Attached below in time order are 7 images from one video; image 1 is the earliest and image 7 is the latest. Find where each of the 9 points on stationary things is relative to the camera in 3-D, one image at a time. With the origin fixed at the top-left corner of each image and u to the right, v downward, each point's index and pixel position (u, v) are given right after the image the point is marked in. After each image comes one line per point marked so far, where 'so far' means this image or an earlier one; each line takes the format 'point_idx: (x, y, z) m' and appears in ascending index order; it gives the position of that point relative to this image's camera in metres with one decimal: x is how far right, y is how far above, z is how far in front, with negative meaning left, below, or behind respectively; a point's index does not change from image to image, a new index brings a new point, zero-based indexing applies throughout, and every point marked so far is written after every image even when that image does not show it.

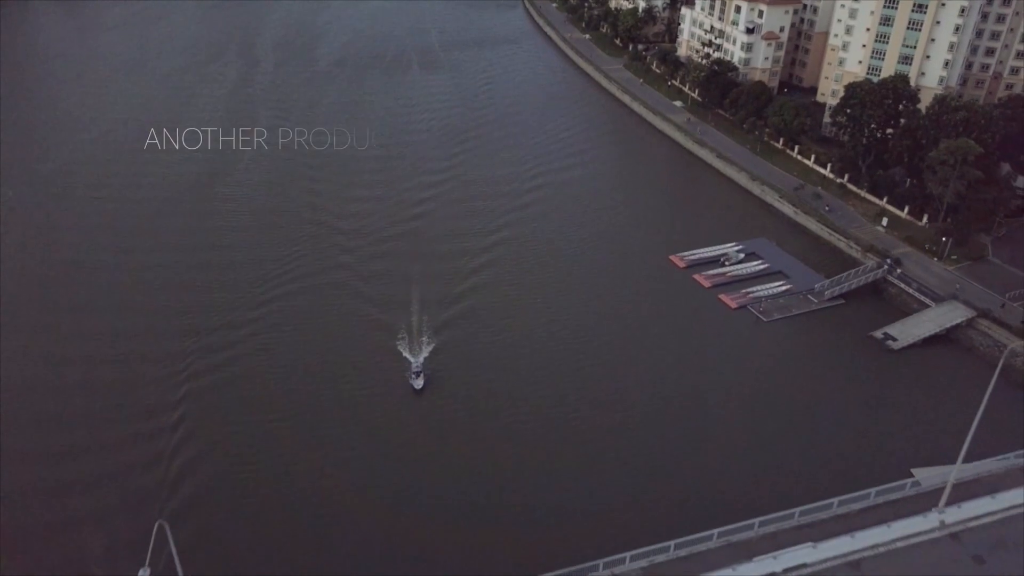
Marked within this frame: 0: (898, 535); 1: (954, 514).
0: (+12.4, -7.8, +18.7) m
1: (+14.6, -7.4, +19.1) m
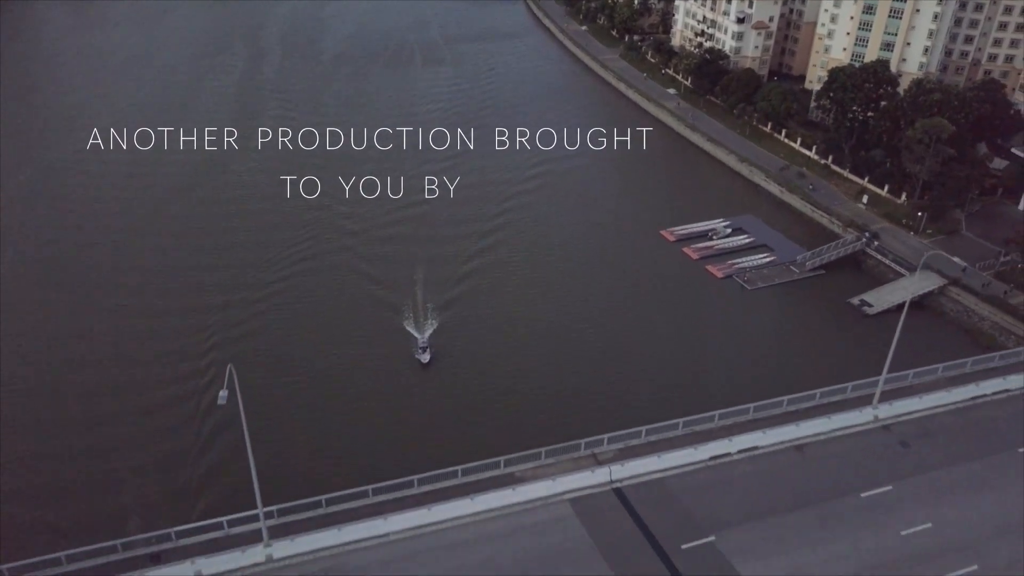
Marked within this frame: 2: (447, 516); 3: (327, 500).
0: (+12.3, -5.1, +21.9) m
1: (+14.5, -4.7, +22.4) m
2: (-2.1, -7.3, +18.9) m
3: (-6.1, -6.8, +19.4) m
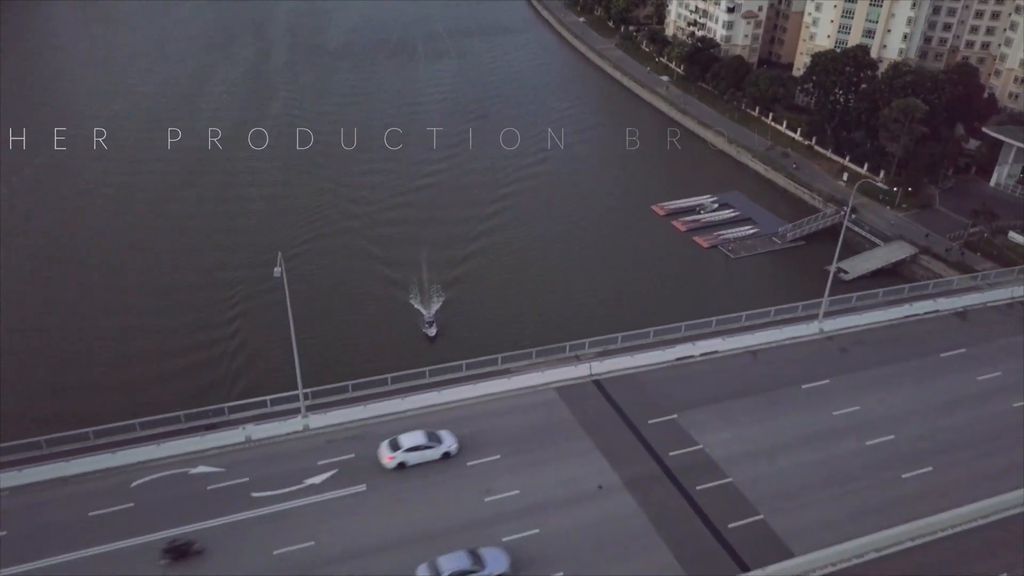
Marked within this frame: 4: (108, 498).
0: (+12.1, -2.0, +25.6) m
1: (+14.3, -1.6, +26.0) m
2: (-2.2, -4.2, +22.6) m
3: (-6.3, -3.7, +23.1) m
4: (-13.3, -6.9, +19.2) m
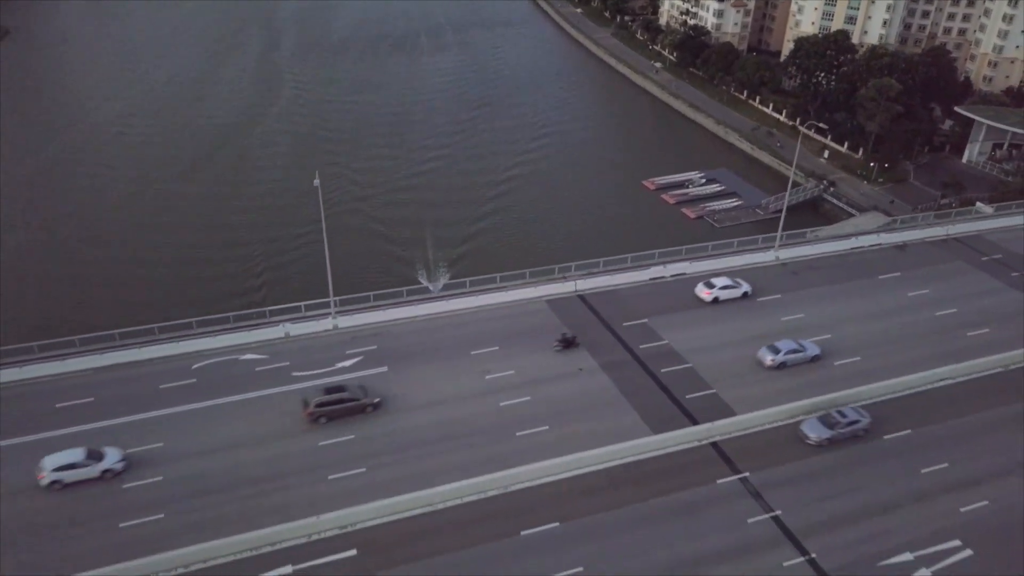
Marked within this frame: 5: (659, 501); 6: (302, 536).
0: (+11.9, +1.4, +29.5) m
1: (+14.2, +1.8, +30.0) m
2: (-2.4, -0.8, +26.5) m
3: (-6.4, -0.3, +27.1) m
4: (-13.4, -3.5, +23.2) m
5: (+4.9, -7.1, +19.2) m
6: (-6.5, -7.7, +18.1) m
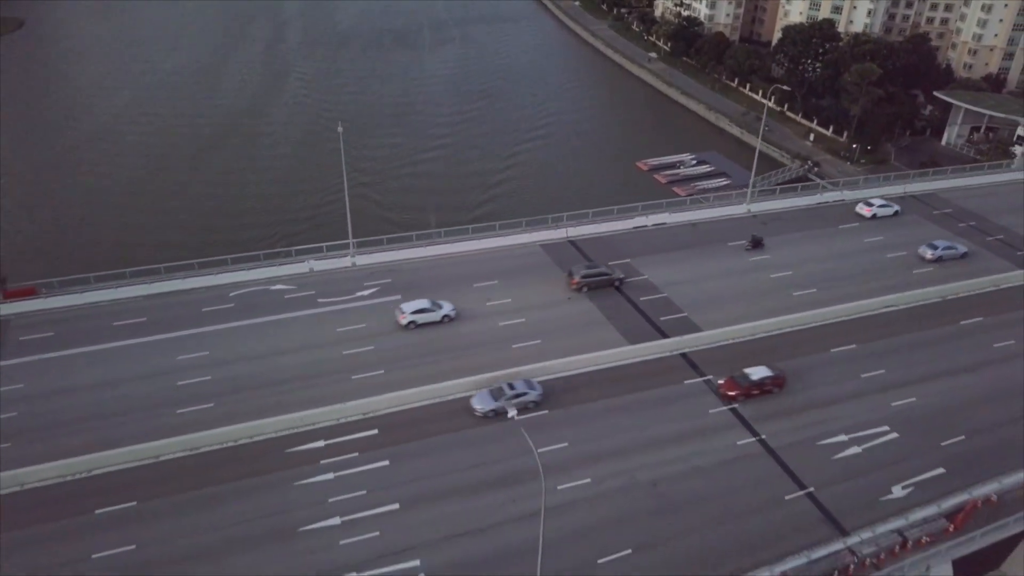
0: (+11.8, +4.2, +32.8) m
1: (+14.1, +4.7, +33.3) m
2: (-2.5, +2.0, +29.9) m
3: (-6.5, +2.6, +30.4) m
4: (-13.5, -0.6, +26.5) m
5: (+4.7, -4.2, +22.5) m
6: (-6.7, -4.8, +21.5) m
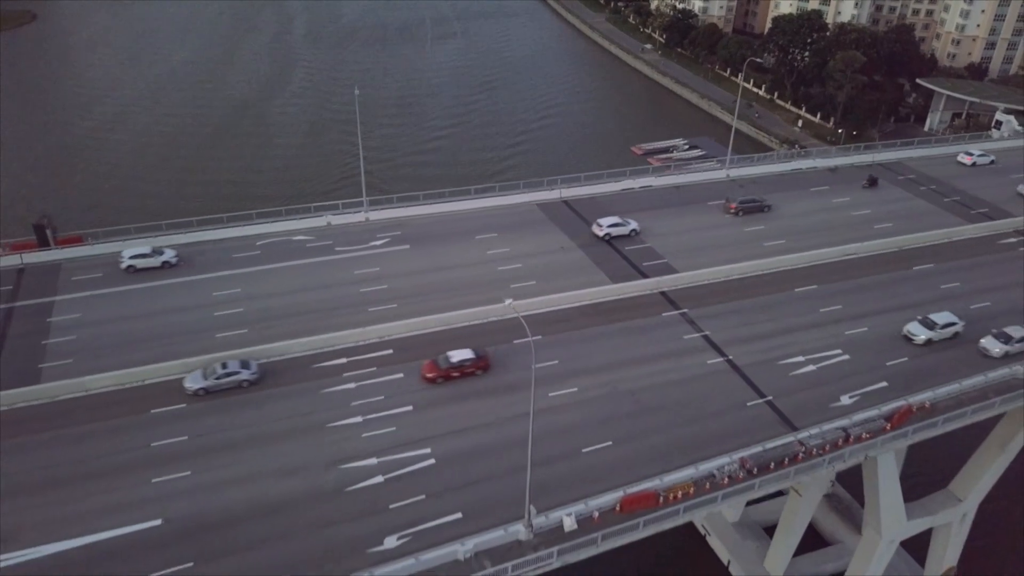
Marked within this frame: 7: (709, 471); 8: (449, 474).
0: (+11.7, +6.8, +35.8) m
1: (+14.0, +7.2, +36.2) m
2: (-2.6, +4.6, +32.8) m
3: (-6.6, +5.1, +33.4) m
4: (-13.6, +2.0, +29.5) m
5: (+4.6, -1.7, +25.5) m
6: (-6.7, -2.3, +24.5) m
7: (+6.7, -6.2, +19.6) m
8: (-2.2, -6.4, +19.9) m
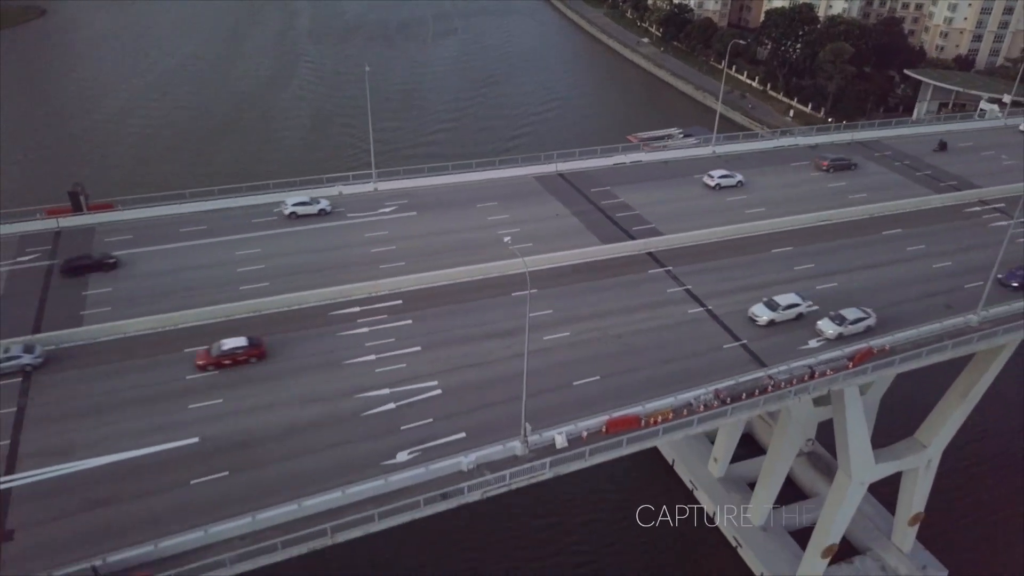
0: (+11.7, +8.8, +38.1) m
1: (+13.9, +9.2, +38.5) m
2: (-2.7, +6.6, +35.2) m
3: (-6.7, +7.2, +35.7) m
4: (-13.7, +4.0, +31.9) m
5: (+4.6, +0.3, +27.8) m
6: (-6.8, -0.3, +26.8) m
7: (+6.6, -4.2, +21.9) m
8: (-2.3, -4.4, +22.3) m
